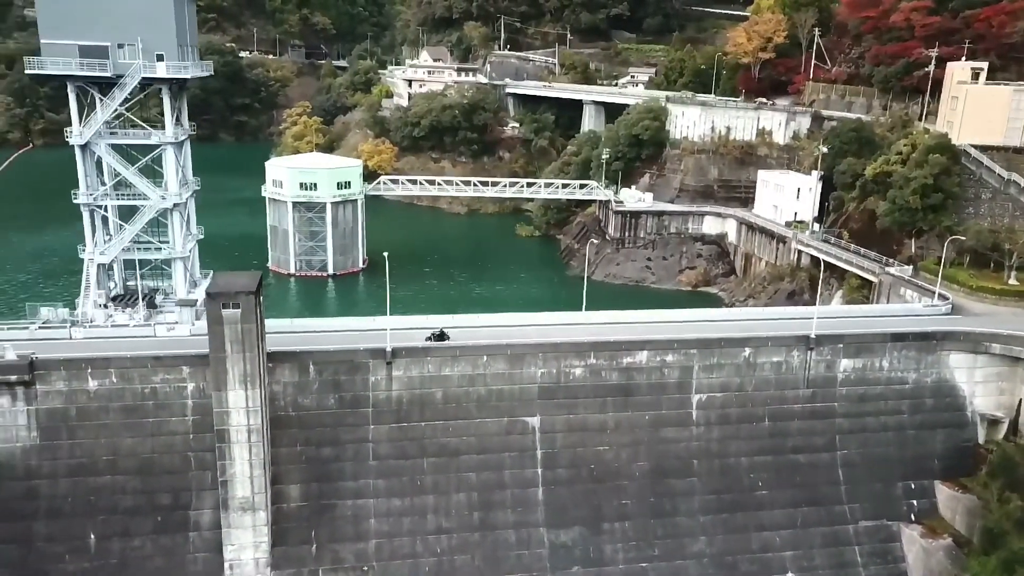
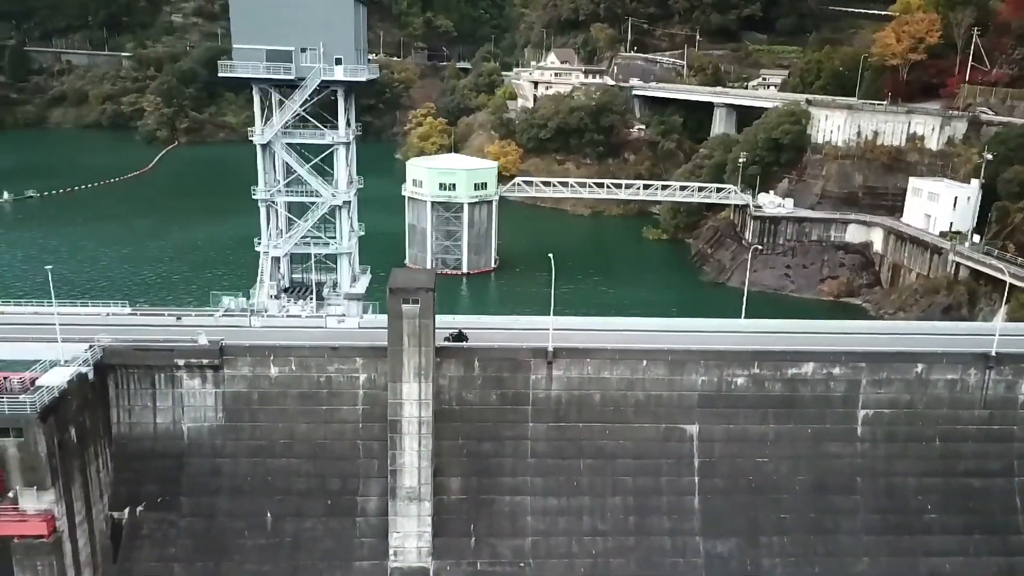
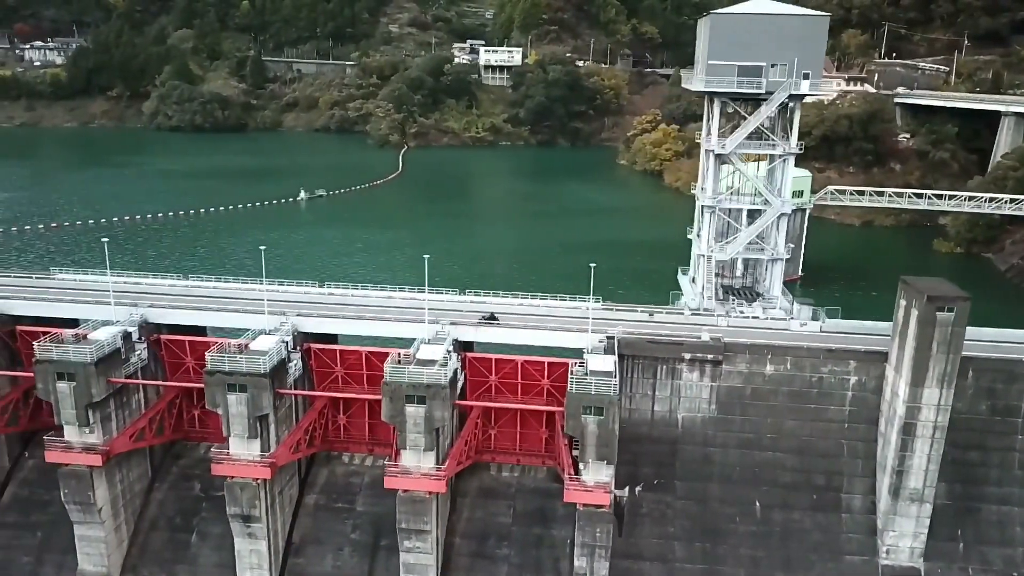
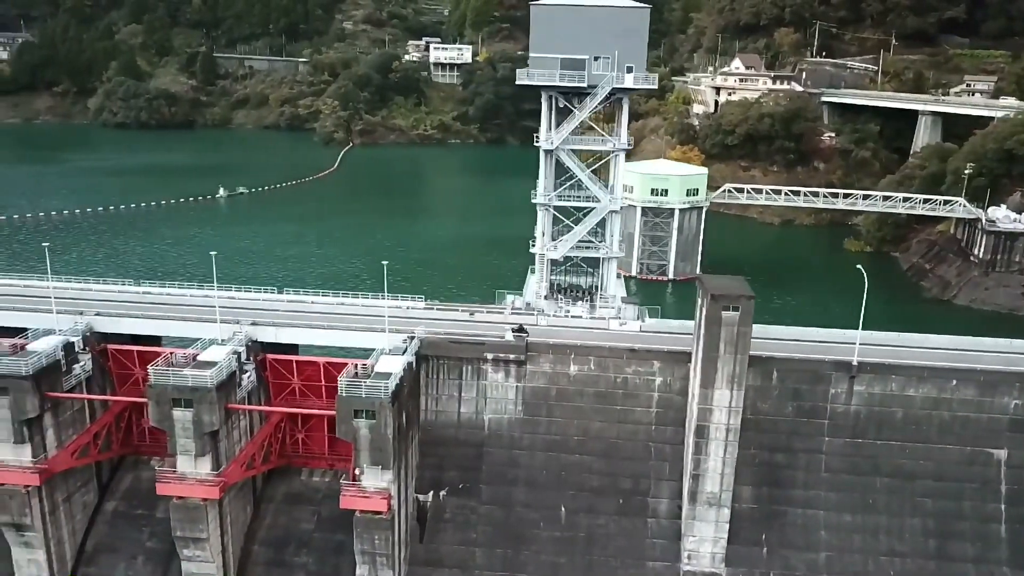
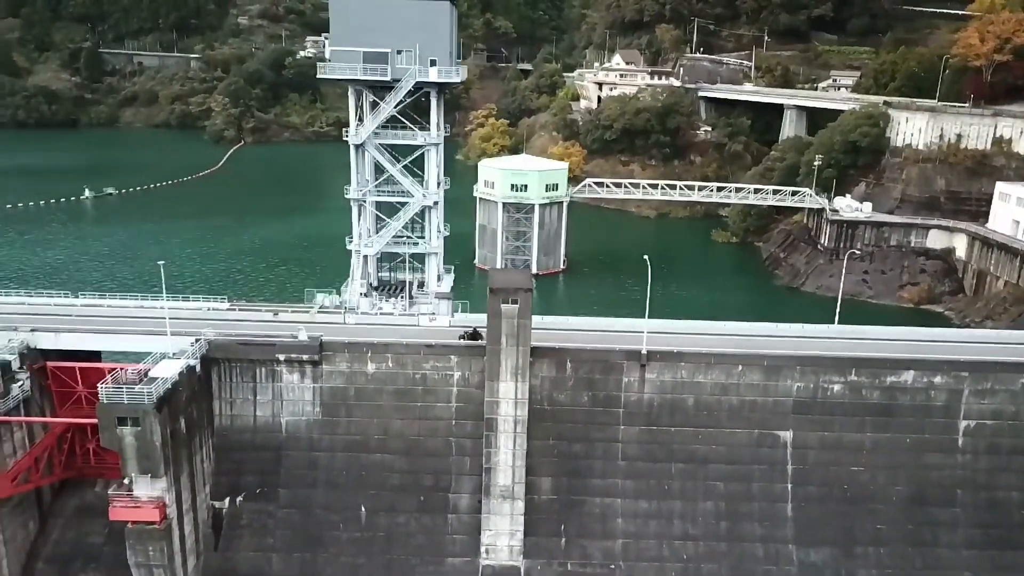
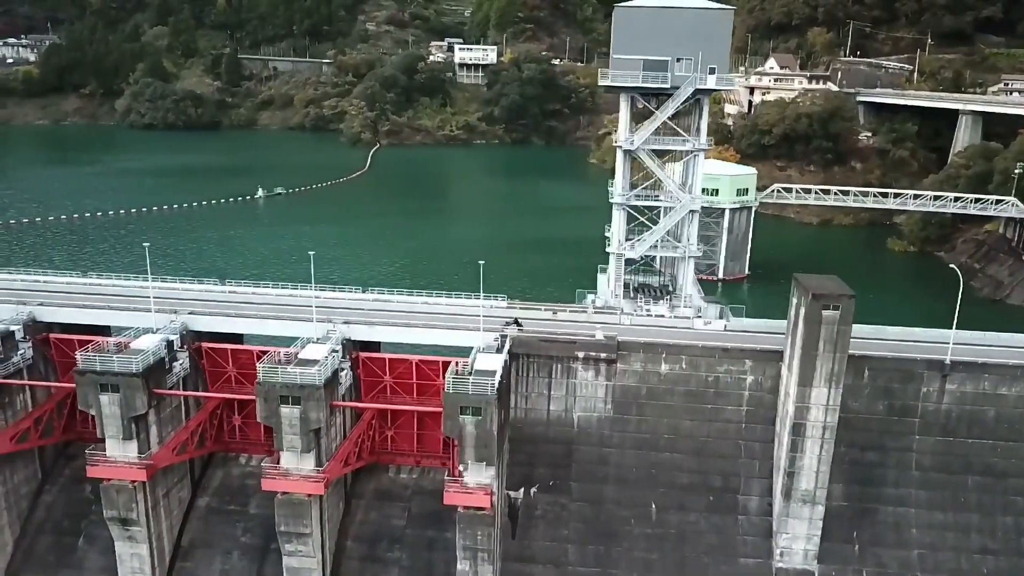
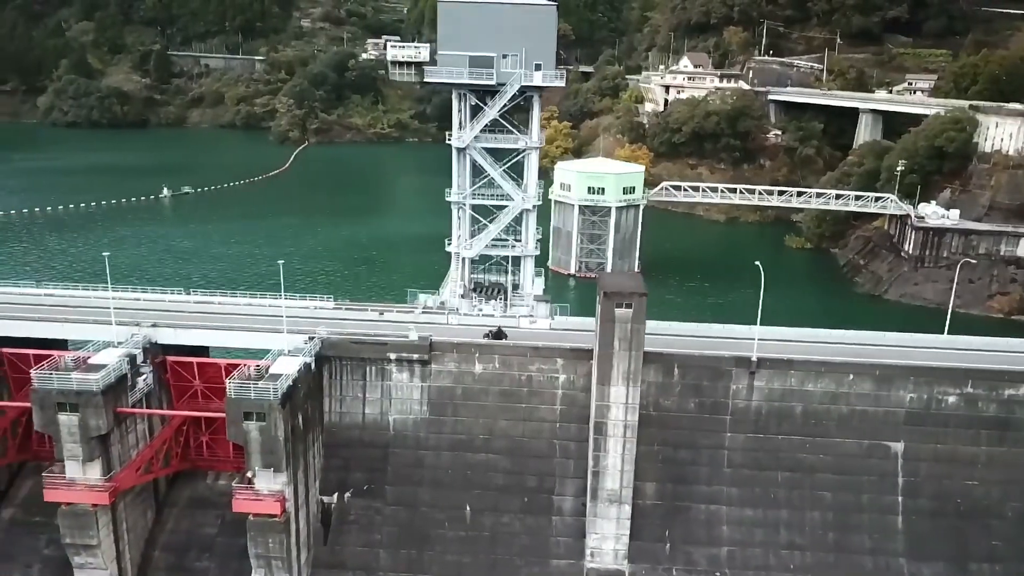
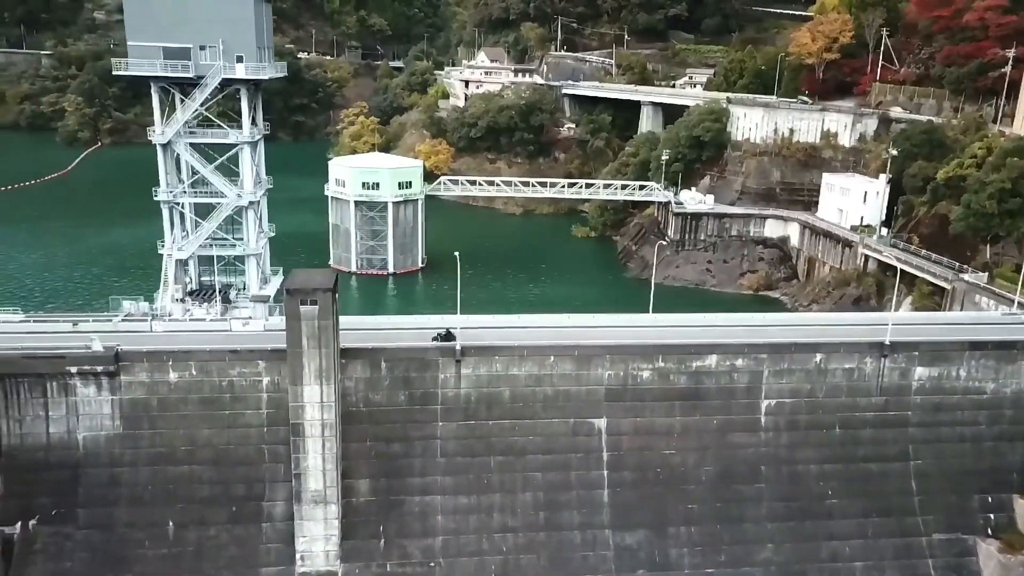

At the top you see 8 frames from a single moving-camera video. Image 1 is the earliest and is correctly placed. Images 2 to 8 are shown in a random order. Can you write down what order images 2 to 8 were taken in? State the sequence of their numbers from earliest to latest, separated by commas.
8, 2, 5, 7, 4, 6, 3
